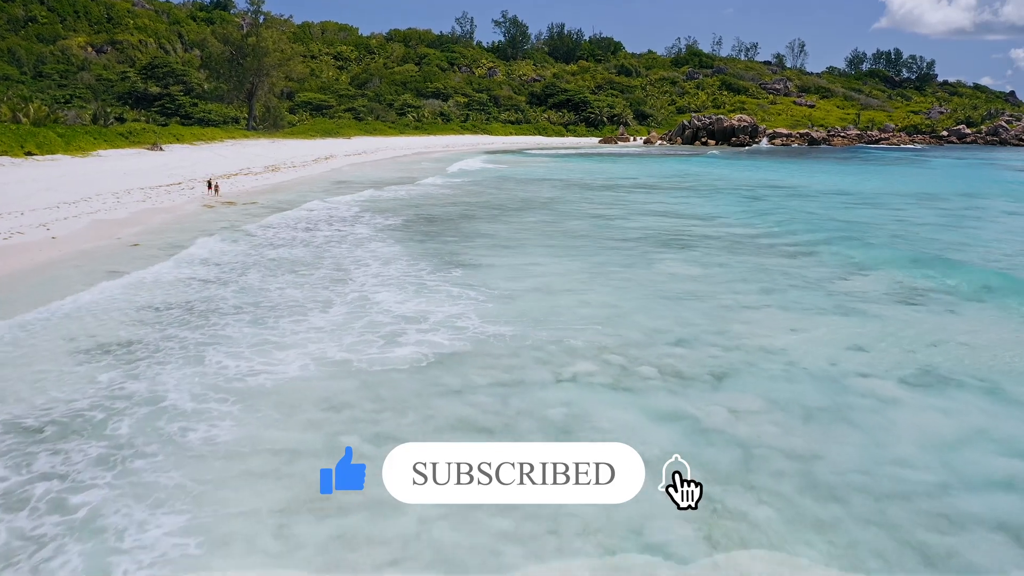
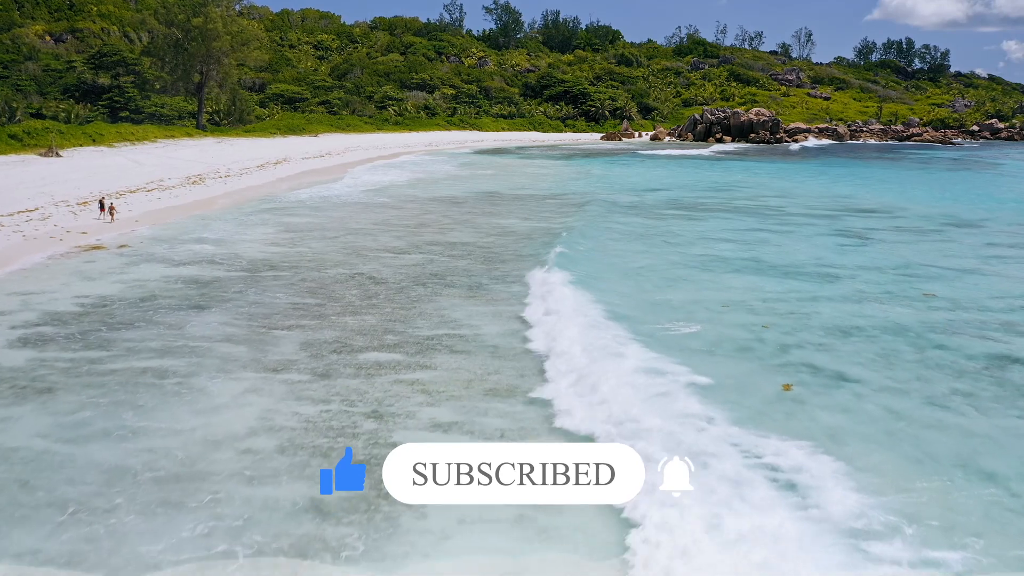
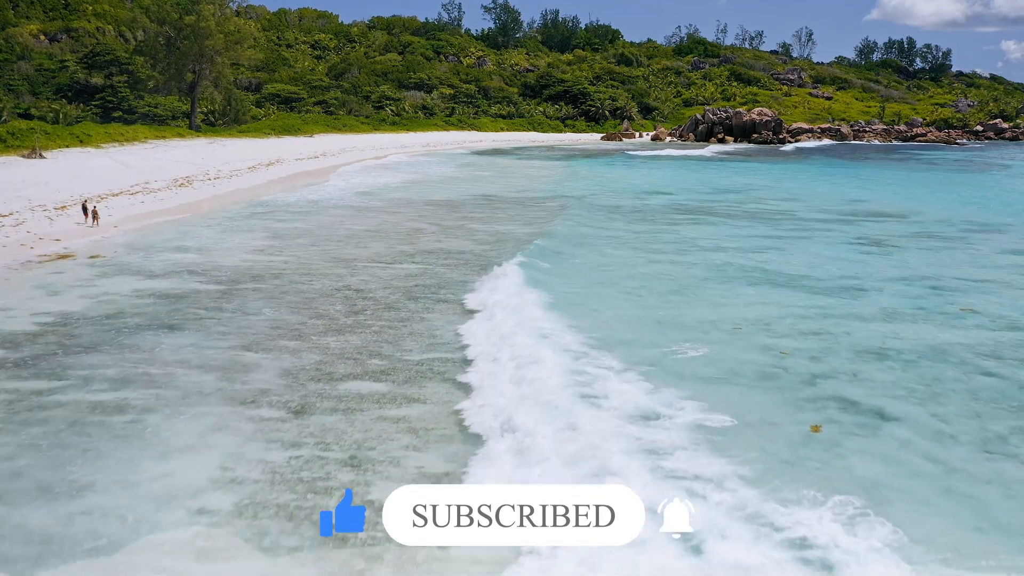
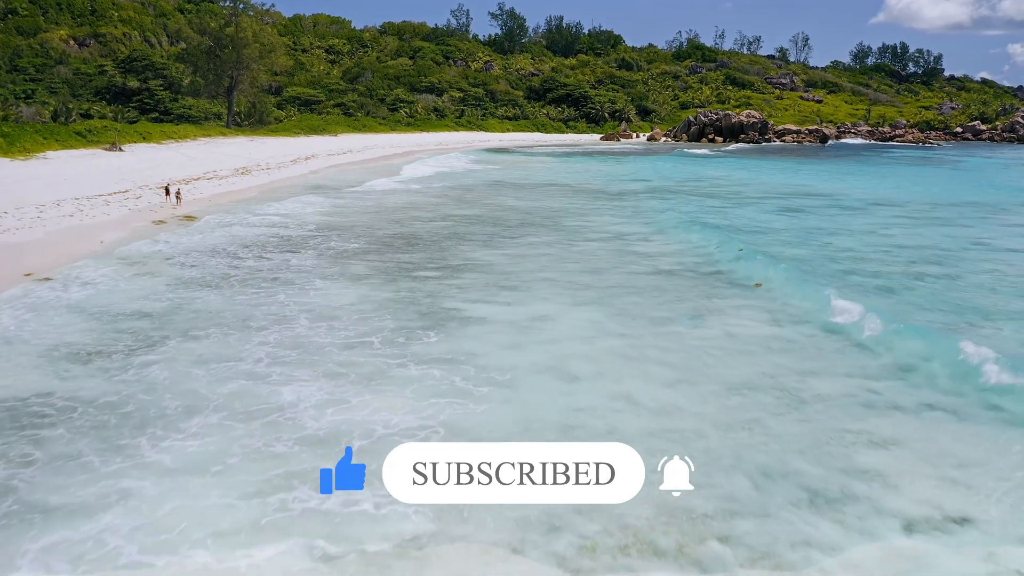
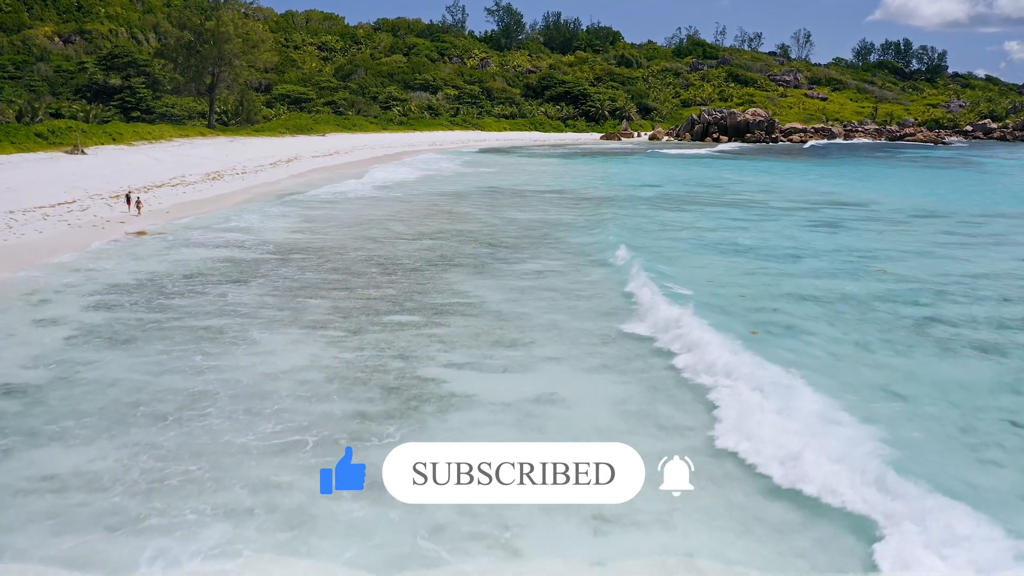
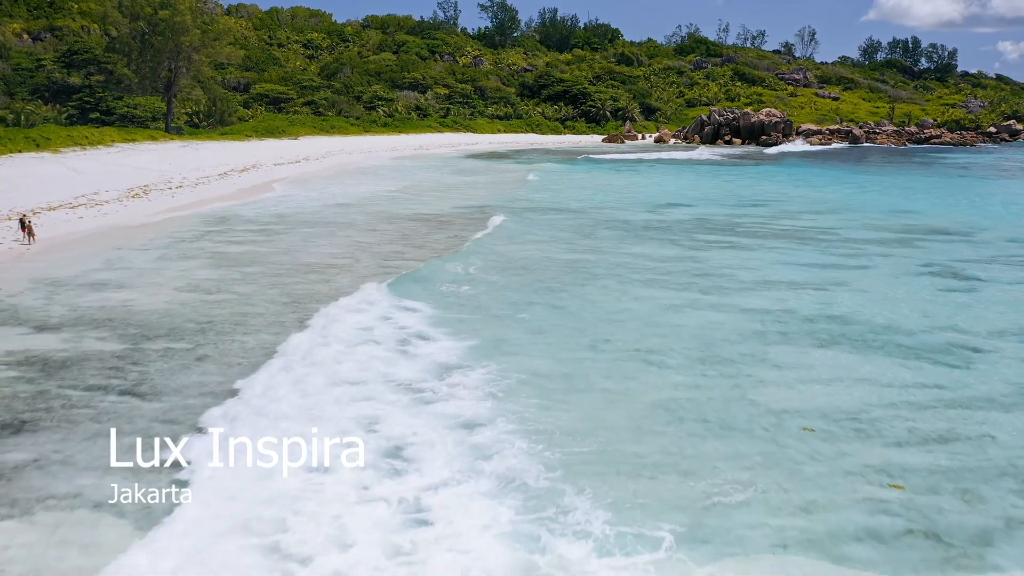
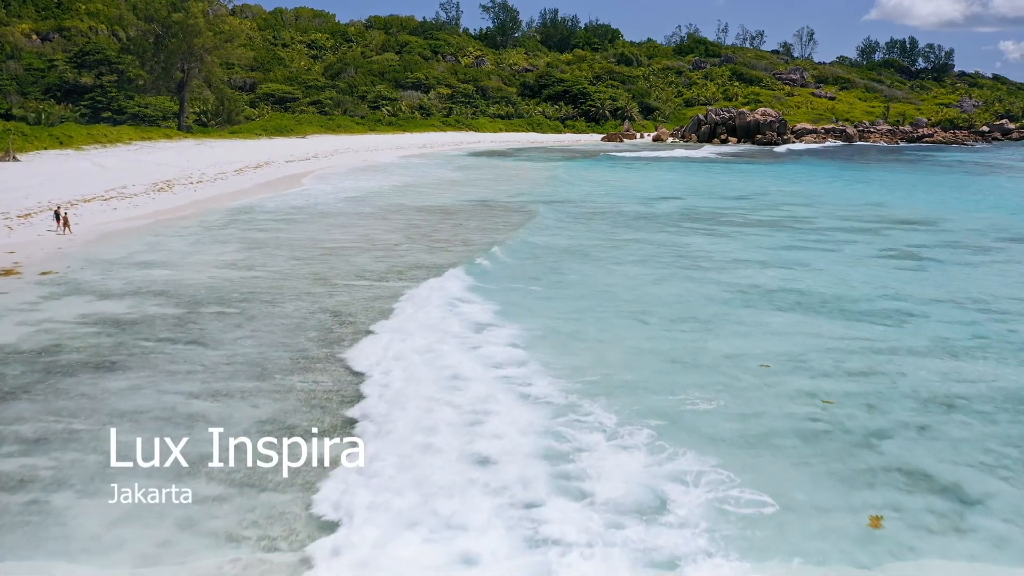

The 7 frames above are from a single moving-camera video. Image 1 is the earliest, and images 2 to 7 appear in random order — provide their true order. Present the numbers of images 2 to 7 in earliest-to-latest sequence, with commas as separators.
4, 5, 2, 3, 7, 6
